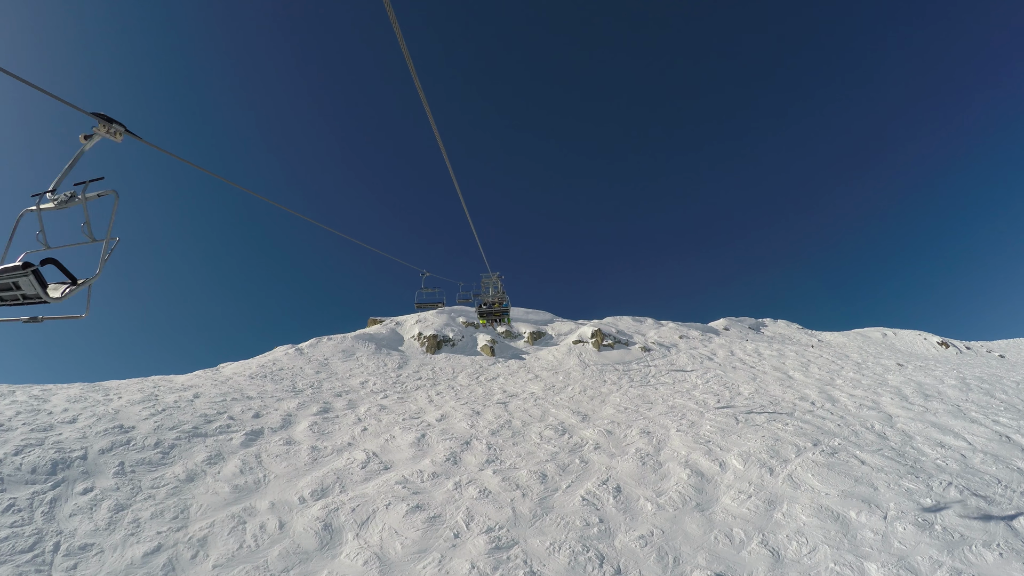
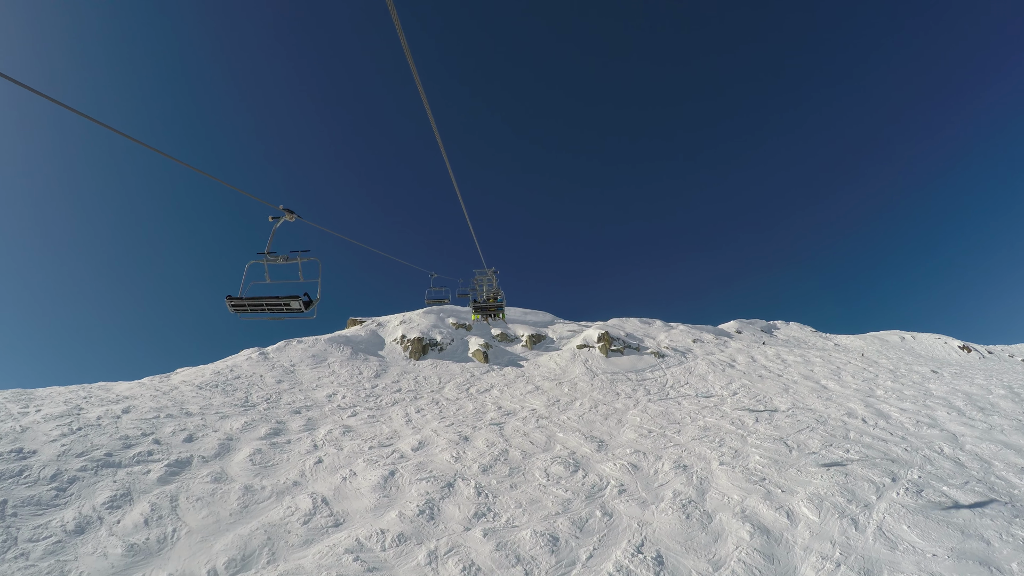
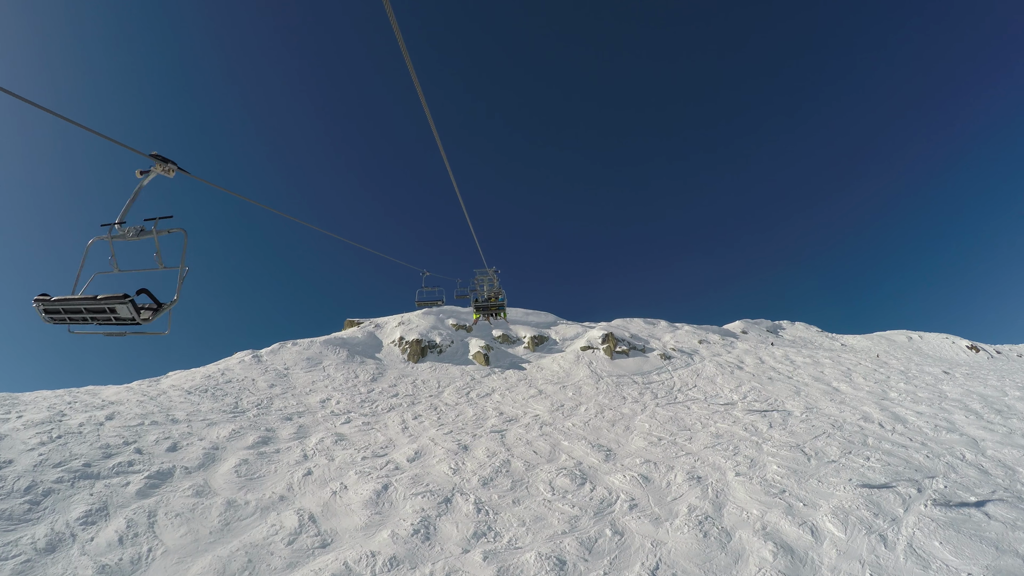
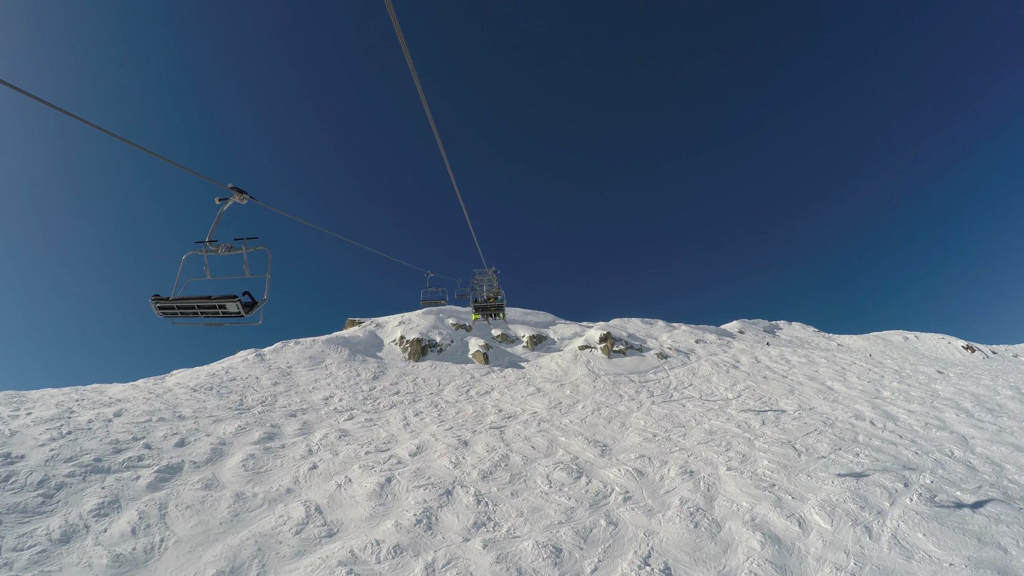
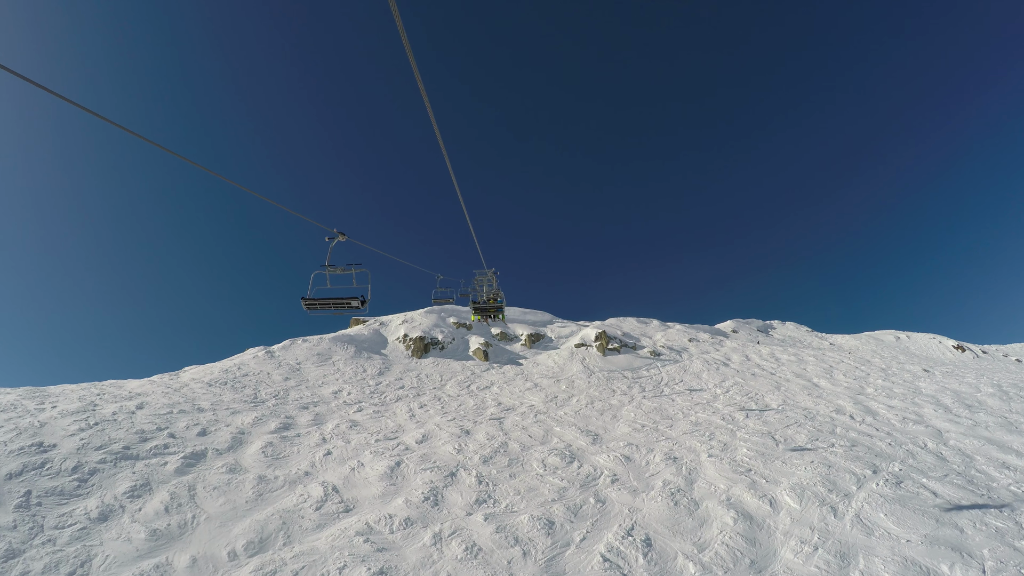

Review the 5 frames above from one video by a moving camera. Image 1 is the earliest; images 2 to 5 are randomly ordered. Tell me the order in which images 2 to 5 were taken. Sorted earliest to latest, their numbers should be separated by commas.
5, 2, 4, 3
